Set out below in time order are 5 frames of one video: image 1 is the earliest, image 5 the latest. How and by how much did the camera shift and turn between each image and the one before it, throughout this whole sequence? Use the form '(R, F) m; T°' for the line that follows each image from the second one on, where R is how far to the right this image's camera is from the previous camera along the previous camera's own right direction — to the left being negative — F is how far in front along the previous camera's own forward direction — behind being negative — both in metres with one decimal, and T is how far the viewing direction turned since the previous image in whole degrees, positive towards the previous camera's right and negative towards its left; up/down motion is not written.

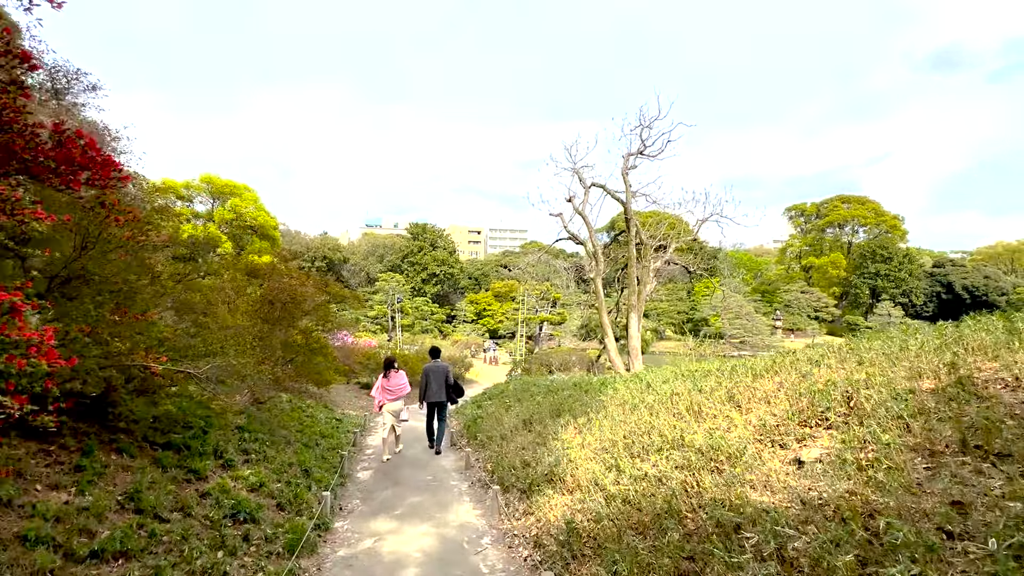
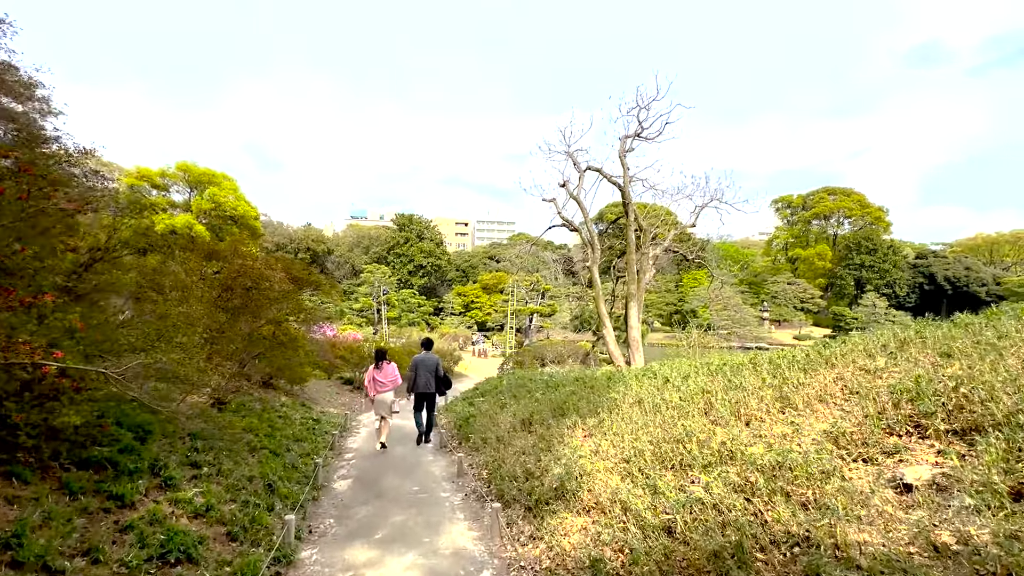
(-0.1, +0.8) m; +2°
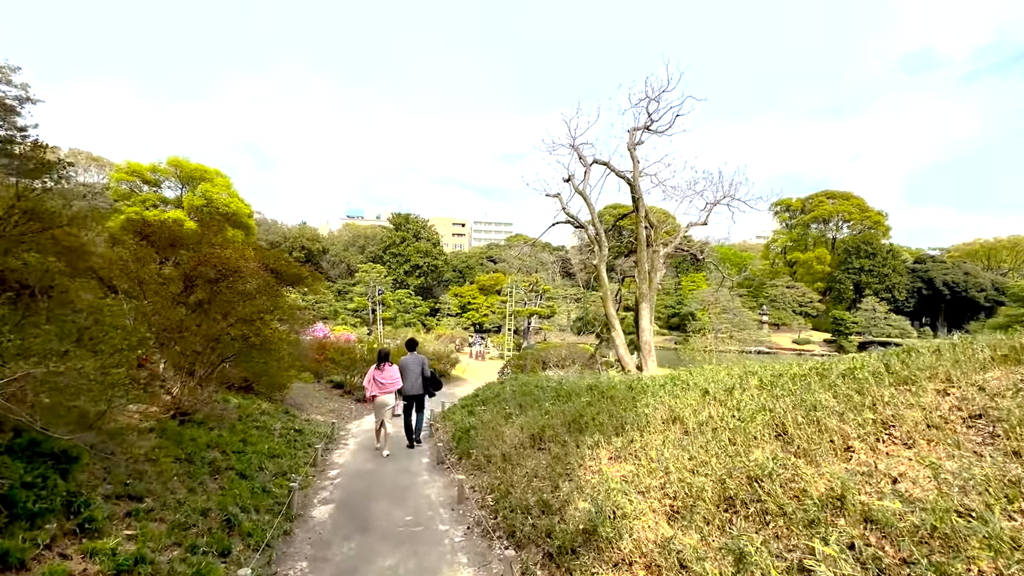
(-0.2, +0.8) m; 0°
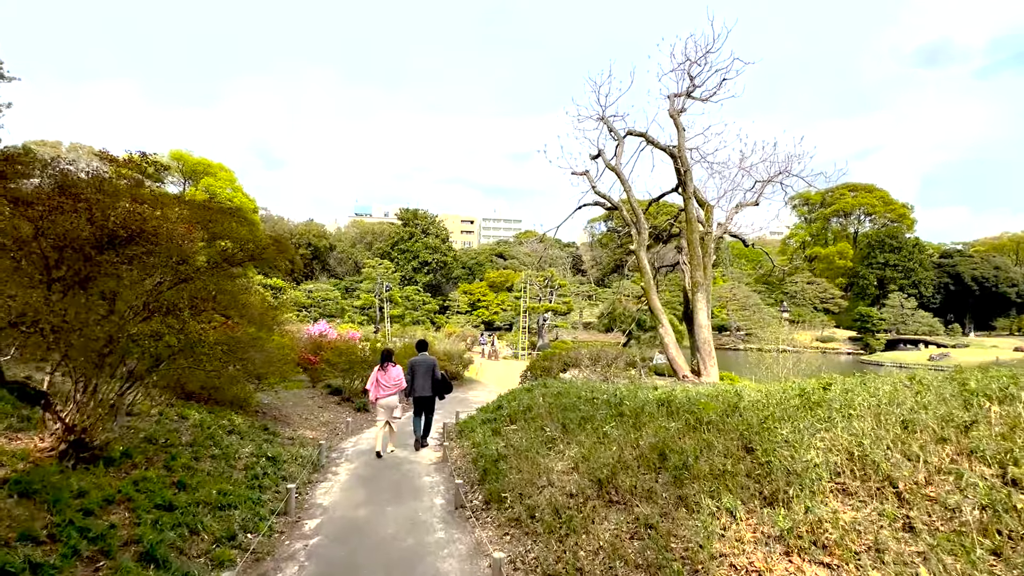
(-0.4, +1.8) m; -1°
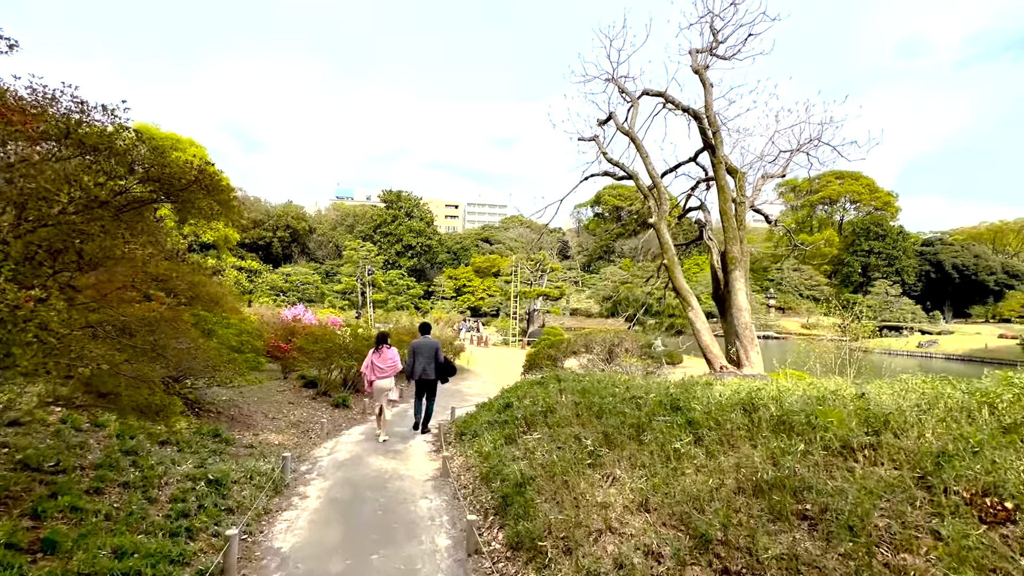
(-0.4, +1.4) m; +2°
